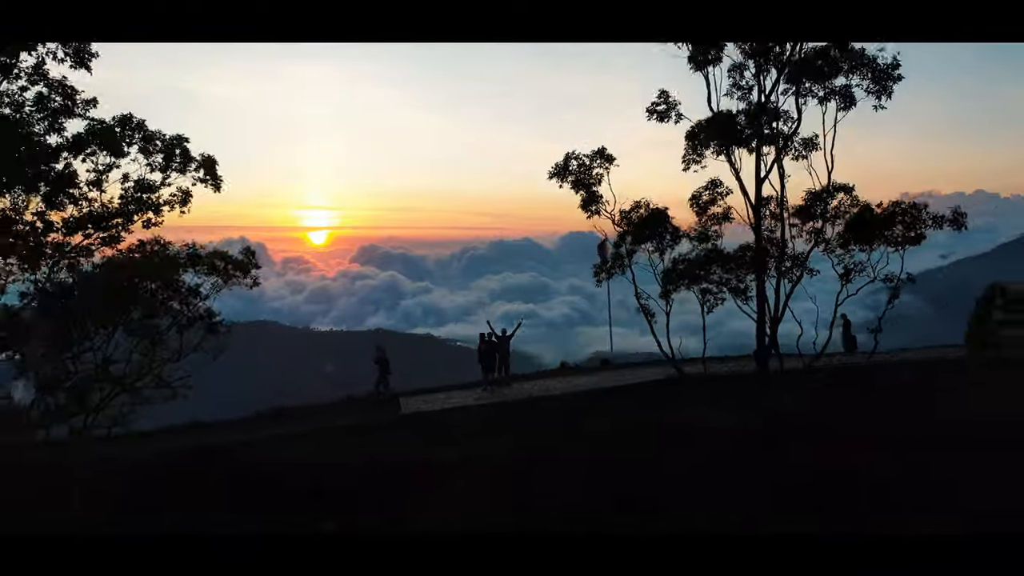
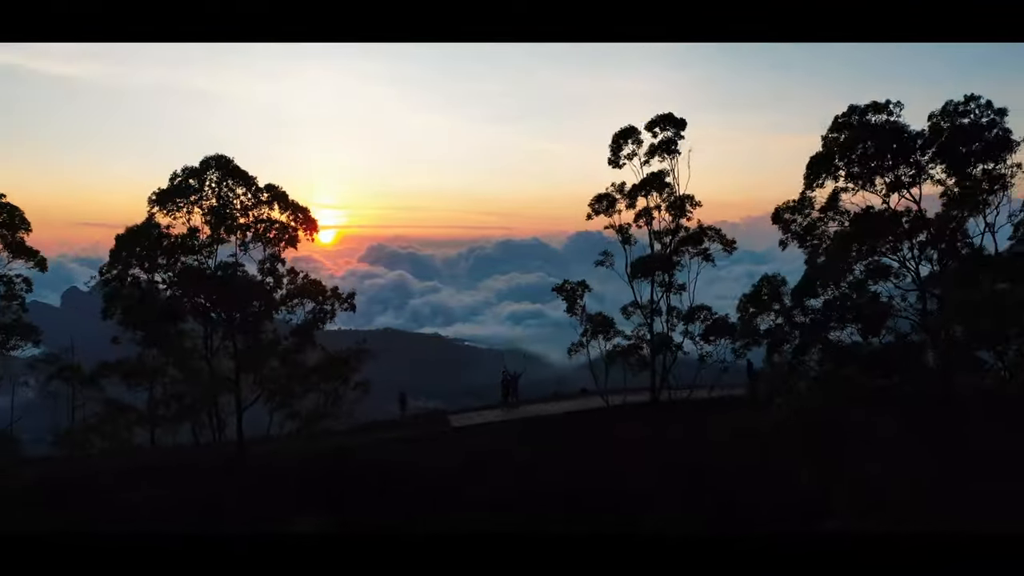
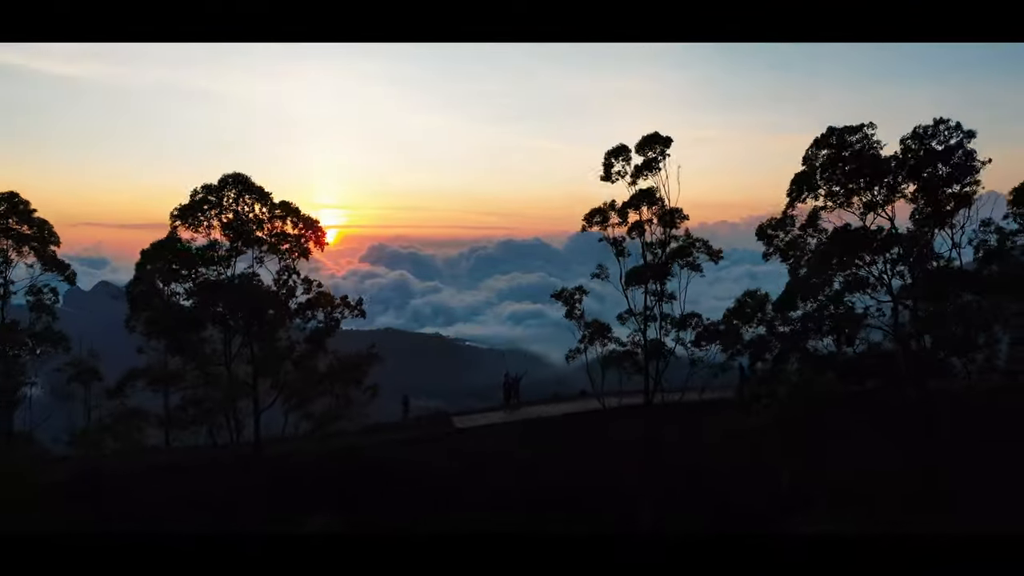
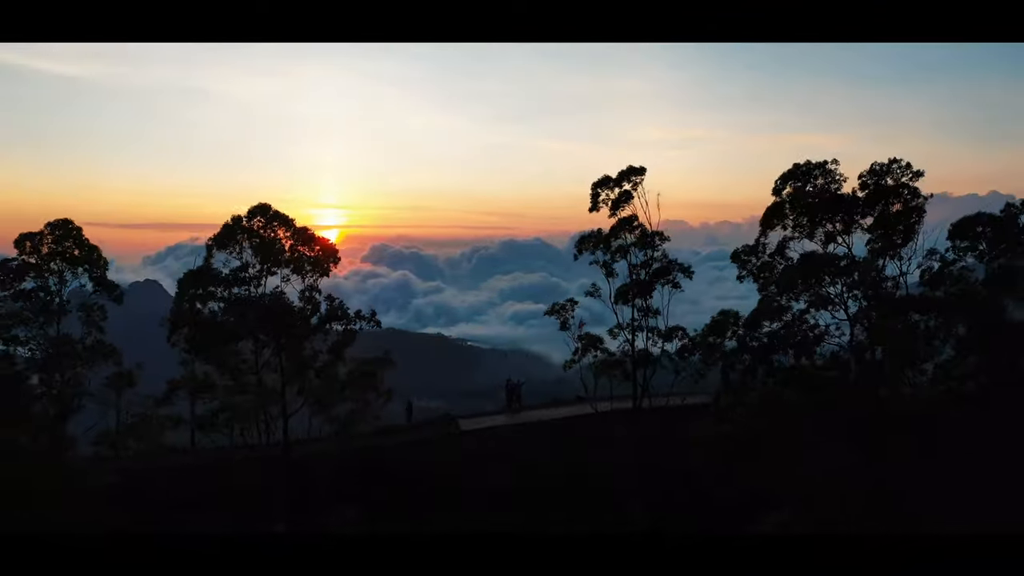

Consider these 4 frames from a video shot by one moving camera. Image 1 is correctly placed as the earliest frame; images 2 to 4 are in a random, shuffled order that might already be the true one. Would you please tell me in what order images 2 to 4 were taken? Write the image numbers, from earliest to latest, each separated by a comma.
2, 3, 4
